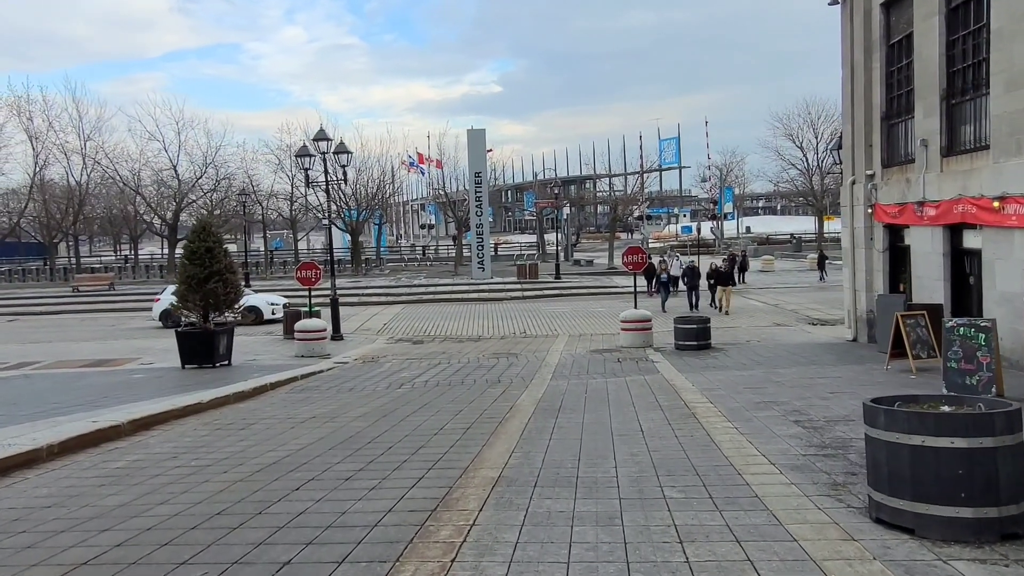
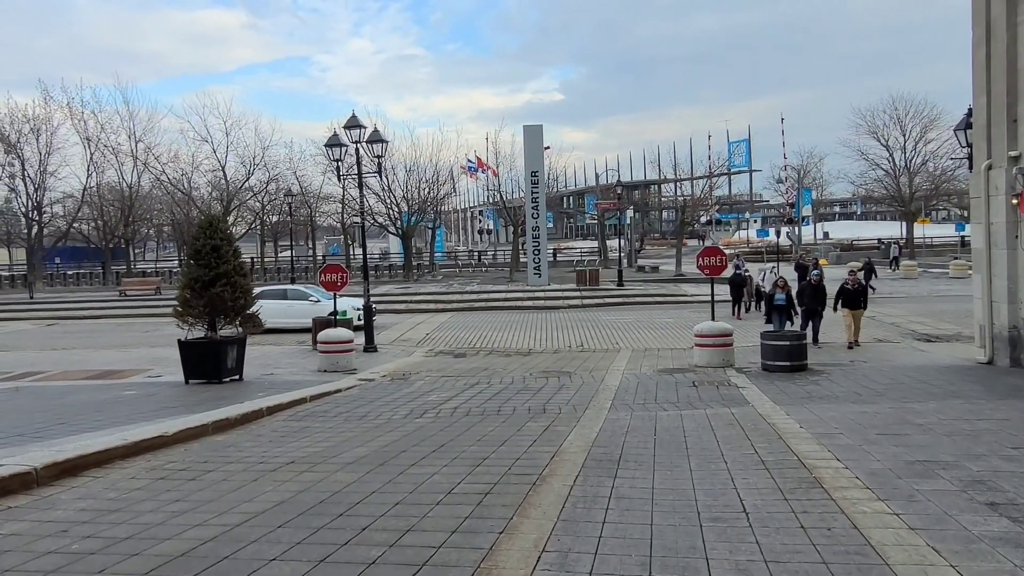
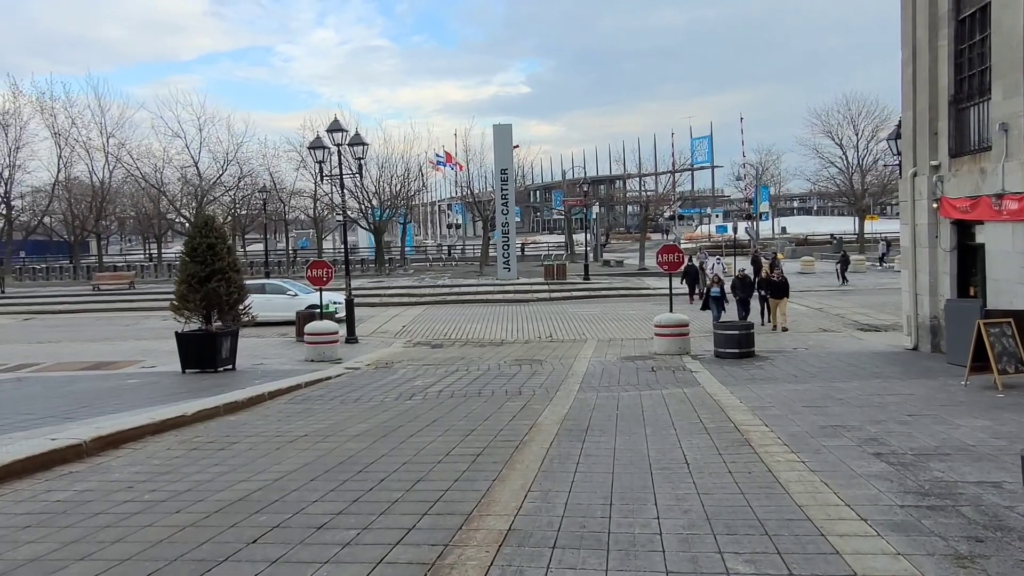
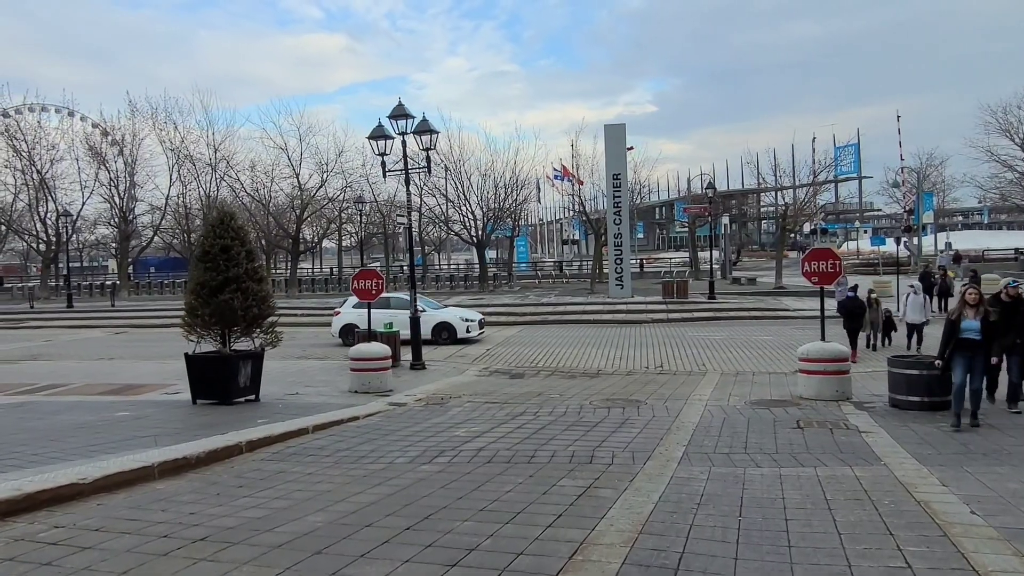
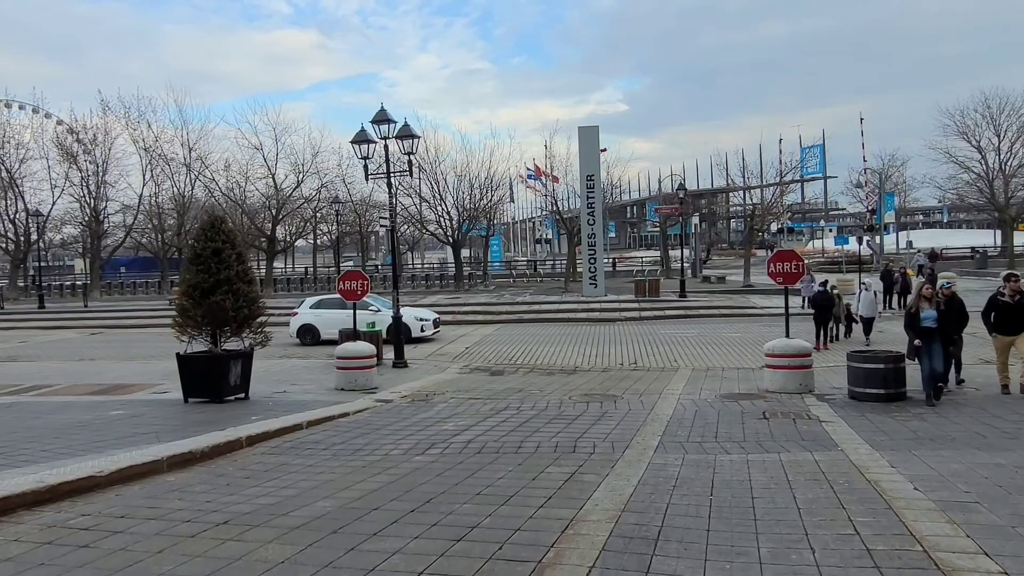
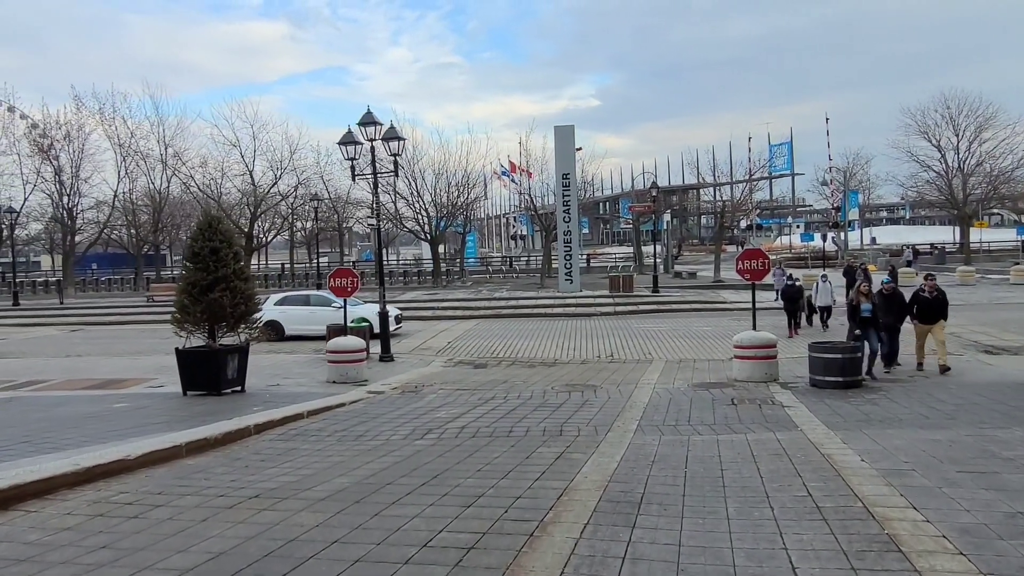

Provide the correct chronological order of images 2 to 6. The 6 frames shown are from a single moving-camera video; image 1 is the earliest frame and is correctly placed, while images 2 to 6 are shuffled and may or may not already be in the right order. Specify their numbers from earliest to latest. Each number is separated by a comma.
3, 2, 6, 5, 4
